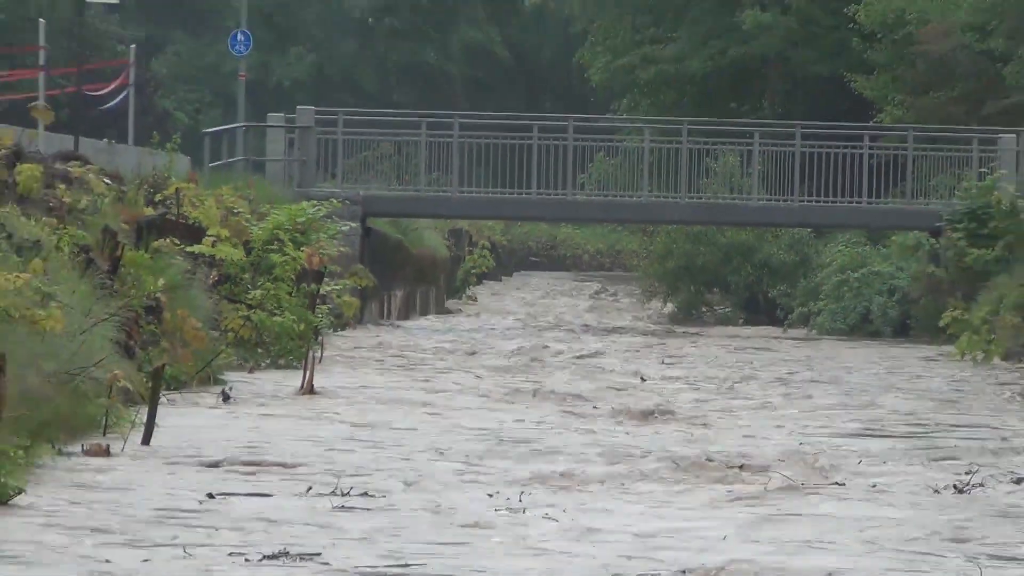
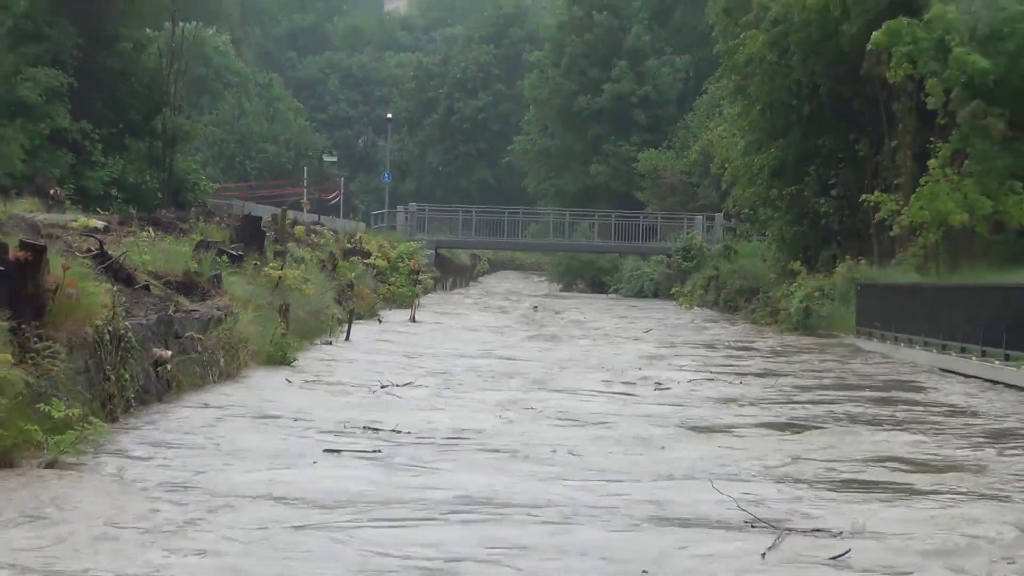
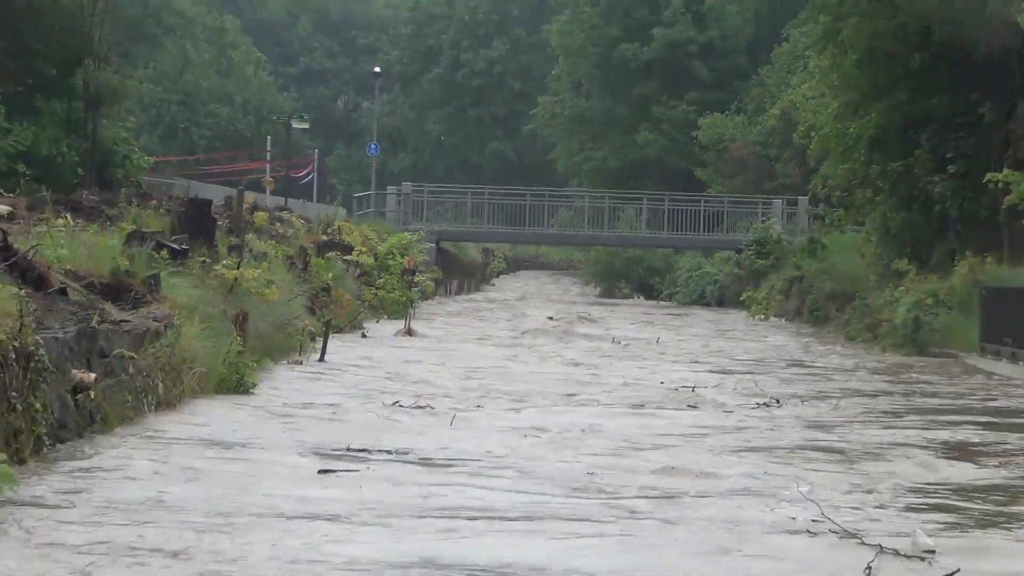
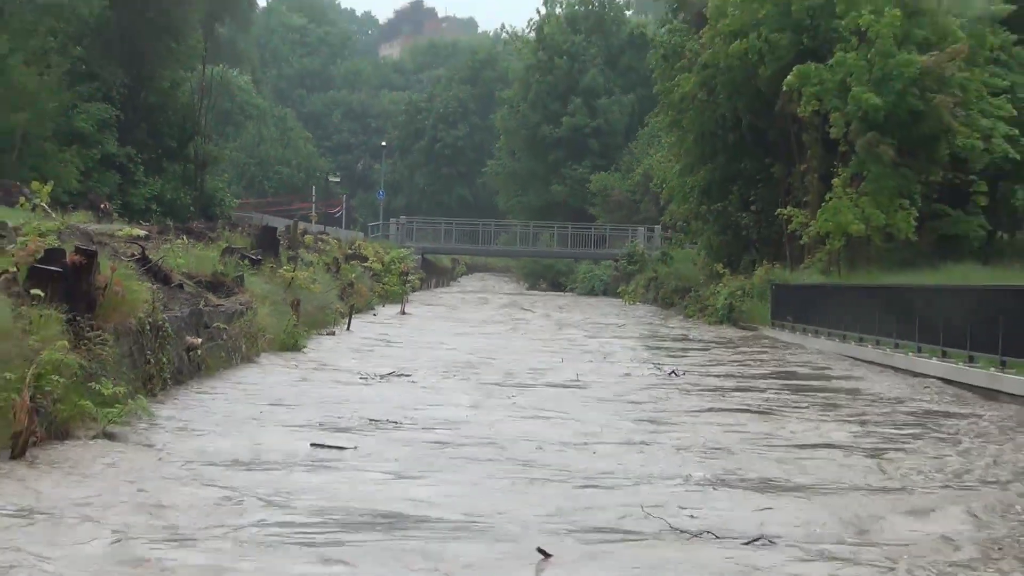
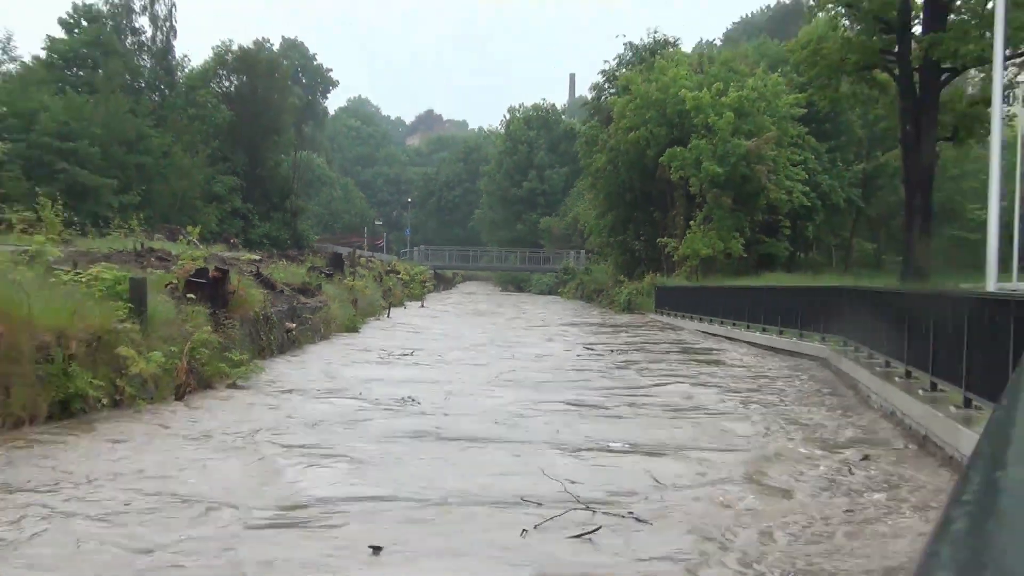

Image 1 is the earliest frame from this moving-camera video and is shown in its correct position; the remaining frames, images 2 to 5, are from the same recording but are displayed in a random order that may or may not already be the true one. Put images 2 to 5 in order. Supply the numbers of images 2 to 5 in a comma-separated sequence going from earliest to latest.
3, 2, 4, 5
